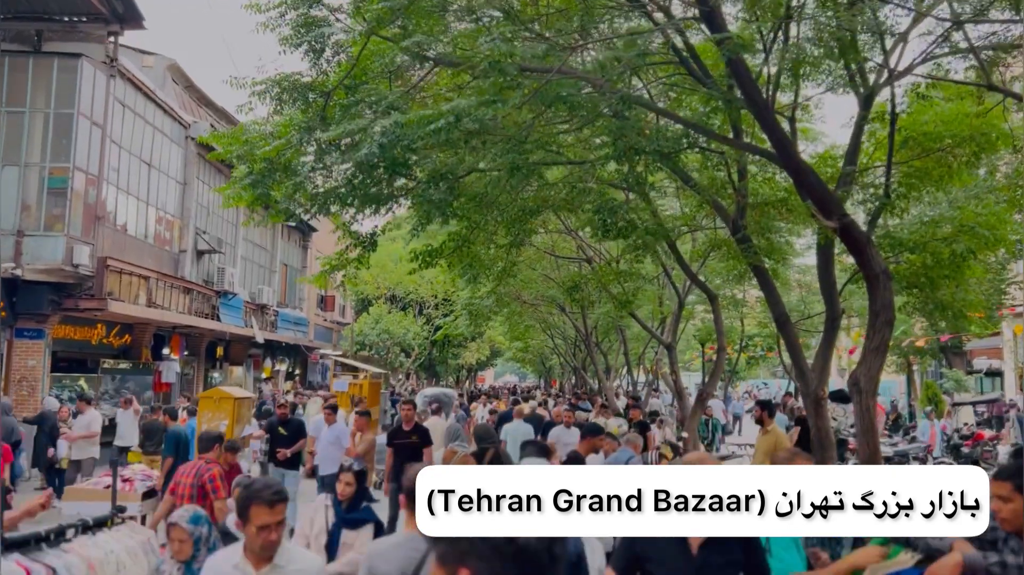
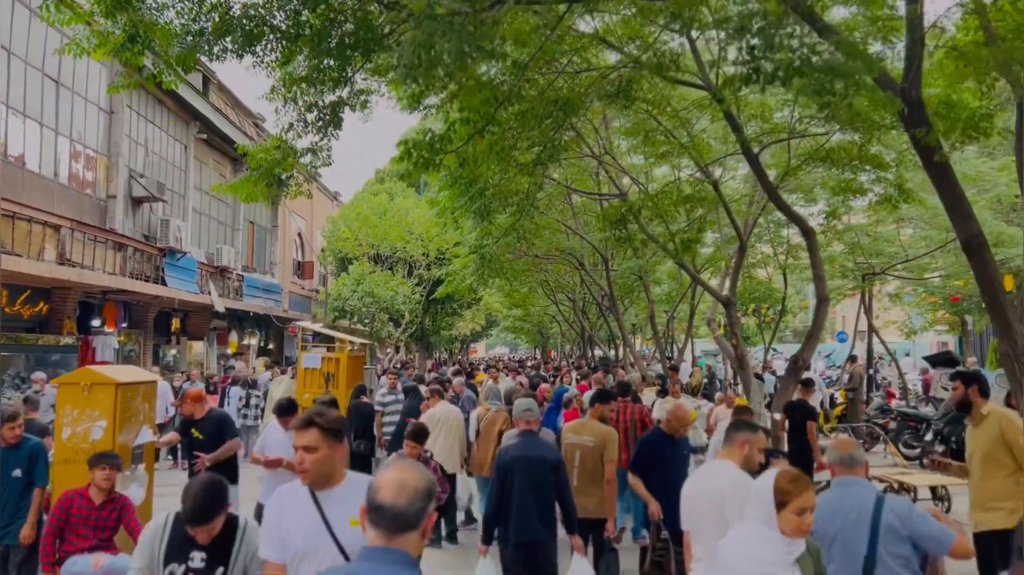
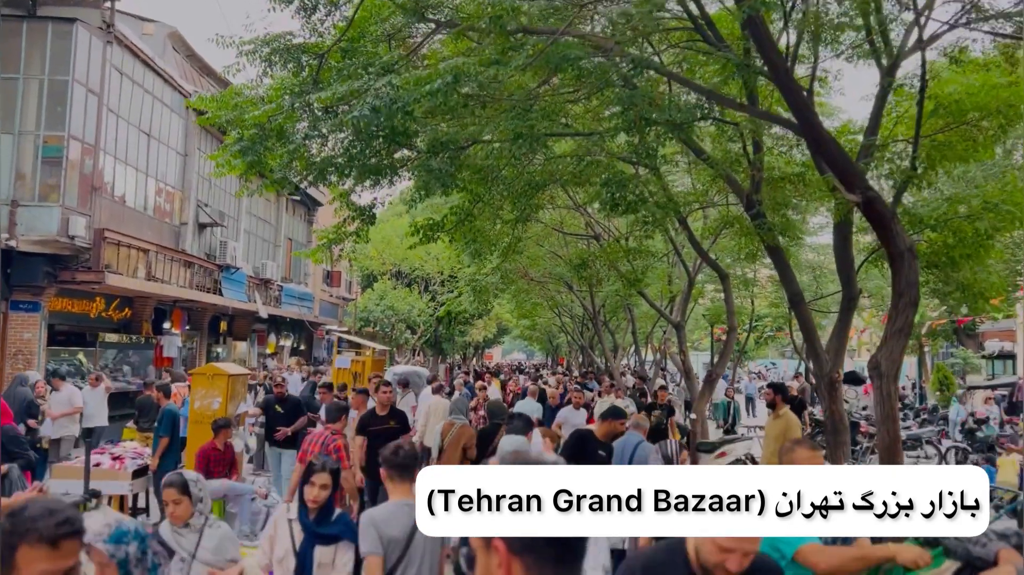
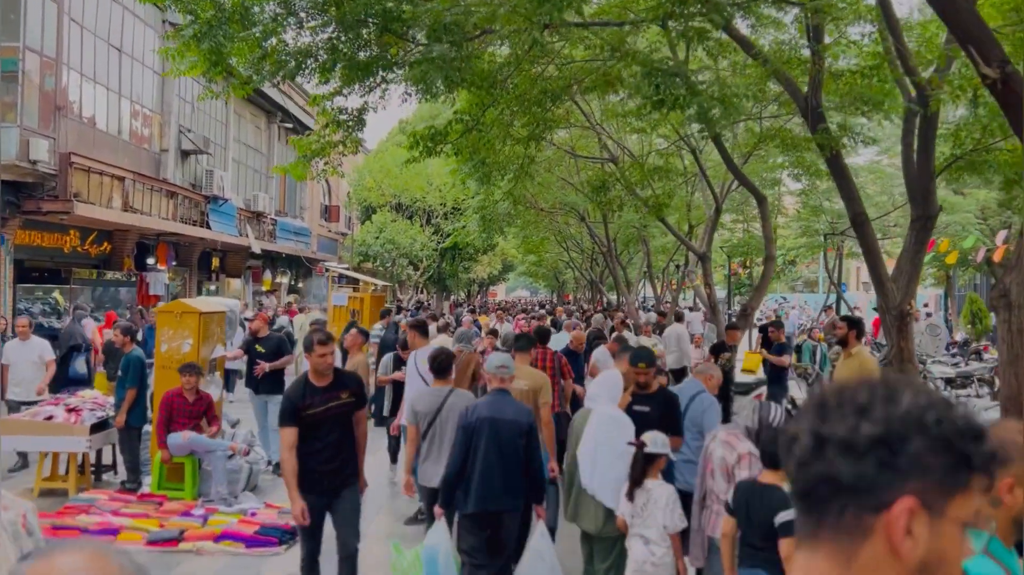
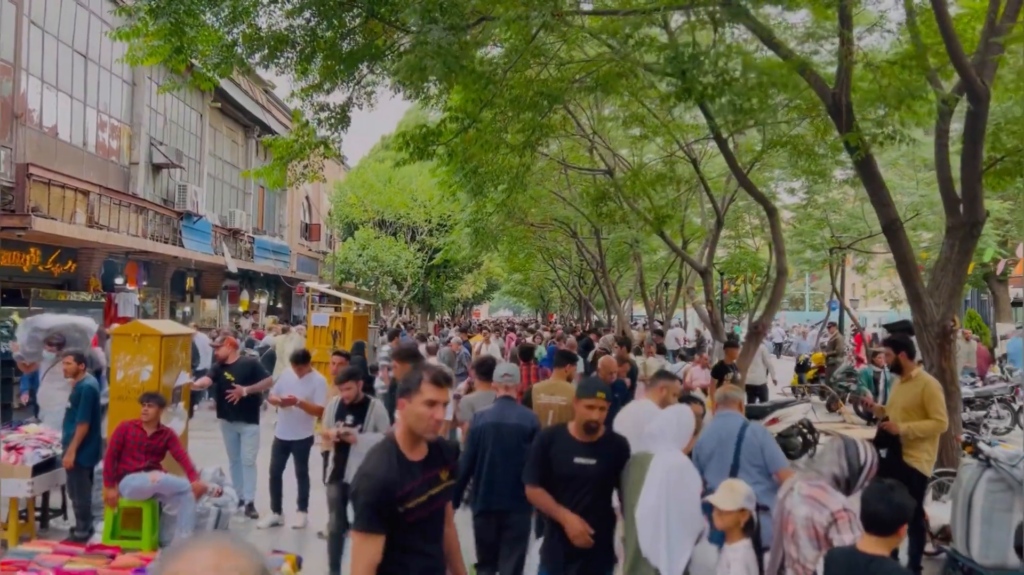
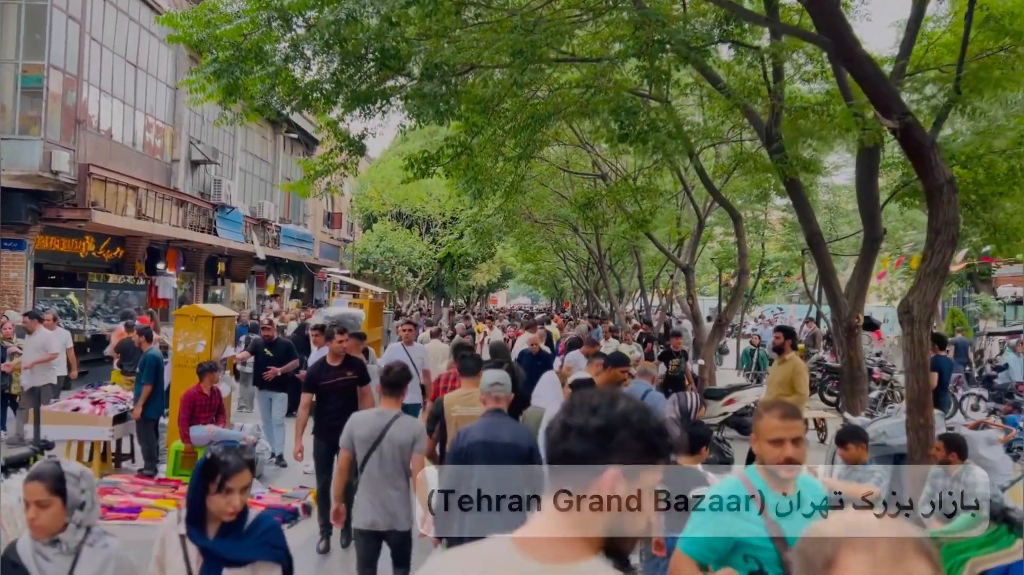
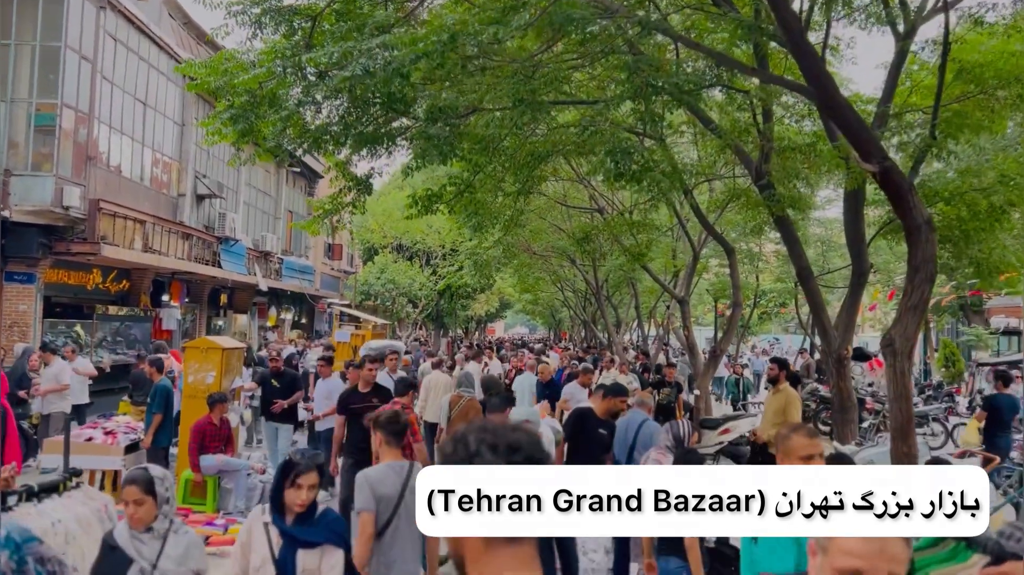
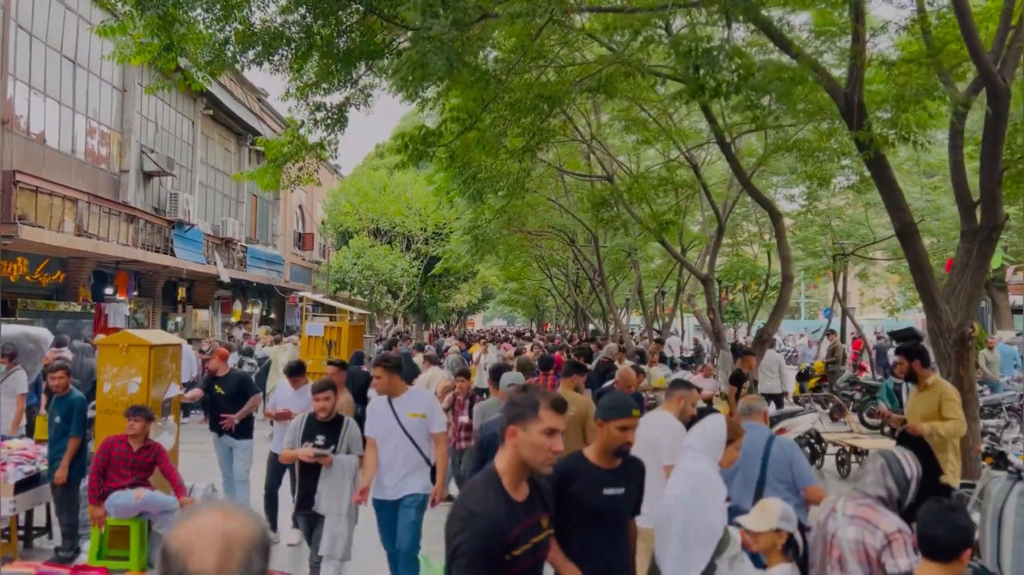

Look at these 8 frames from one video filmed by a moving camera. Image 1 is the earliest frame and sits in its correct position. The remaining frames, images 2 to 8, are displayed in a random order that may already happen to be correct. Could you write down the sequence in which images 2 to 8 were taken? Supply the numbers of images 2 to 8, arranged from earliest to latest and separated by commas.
3, 7, 6, 4, 5, 8, 2
